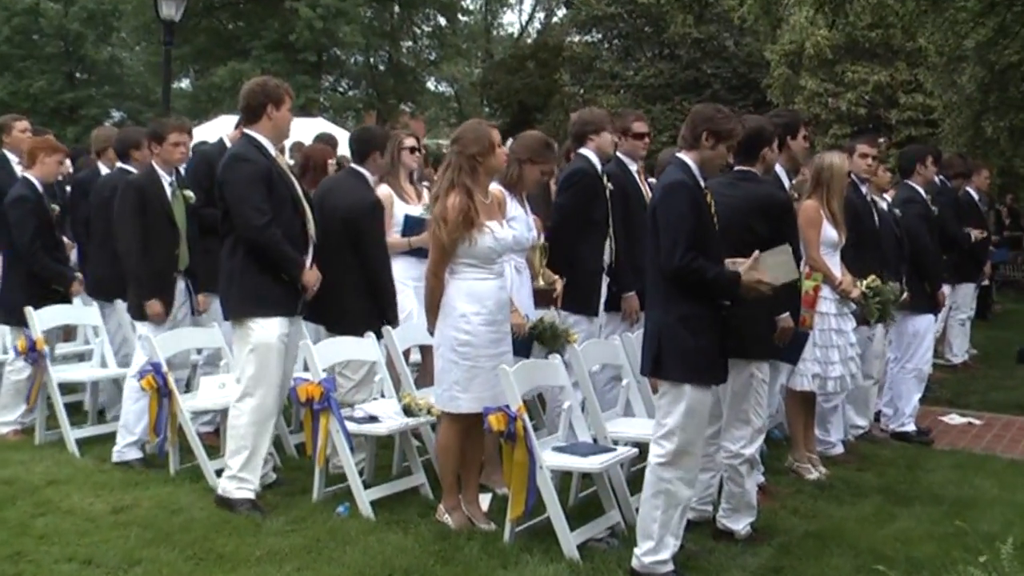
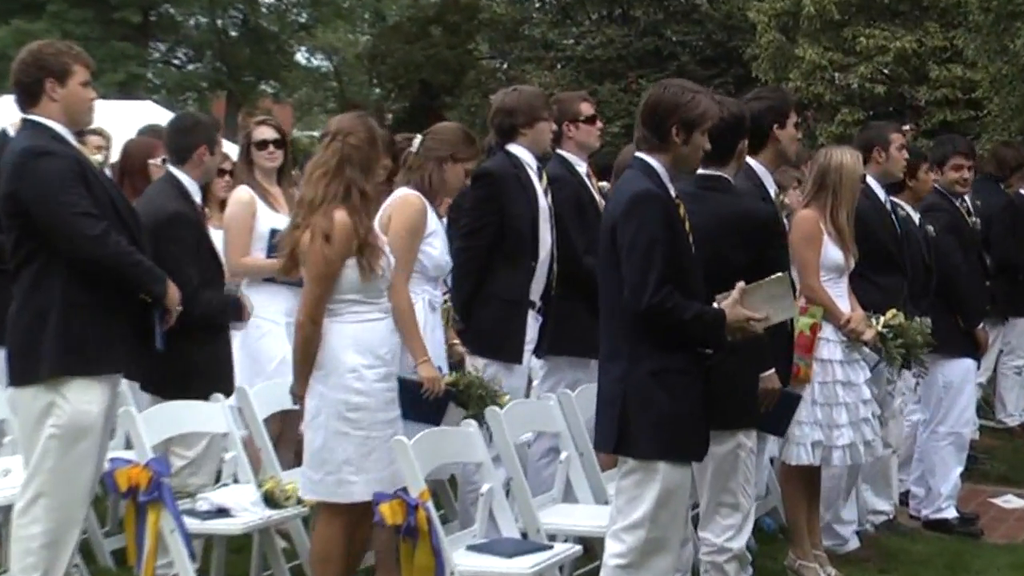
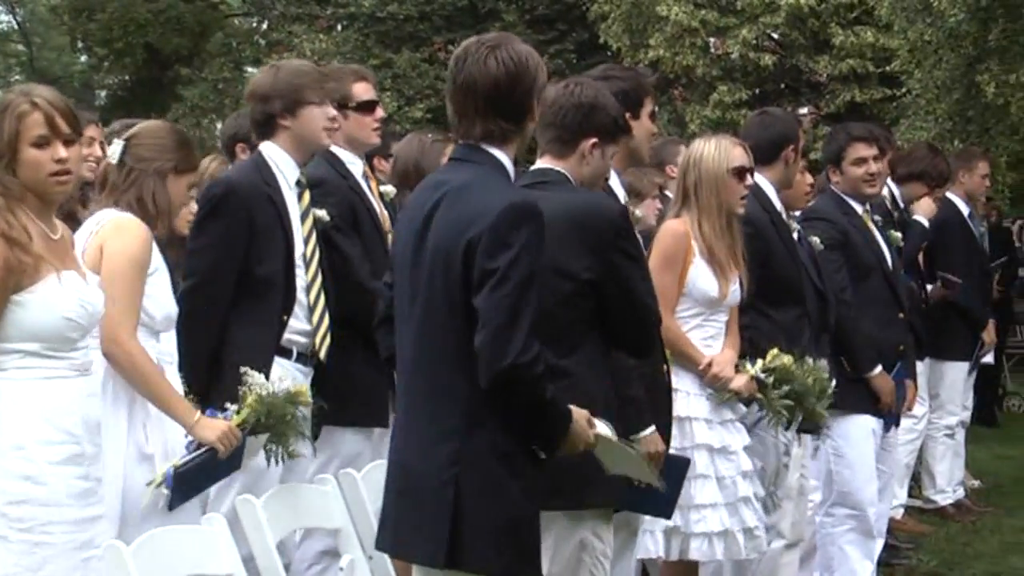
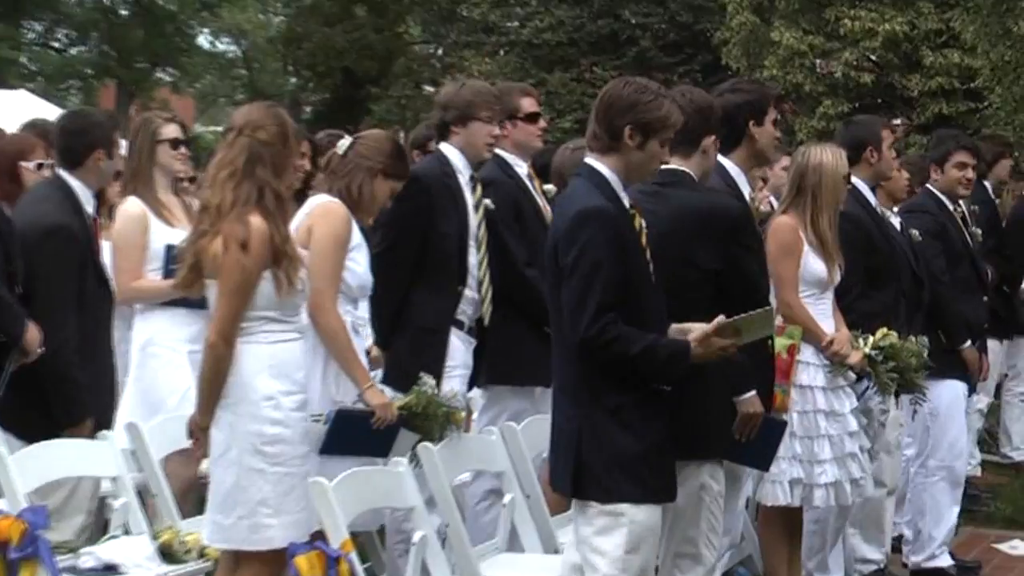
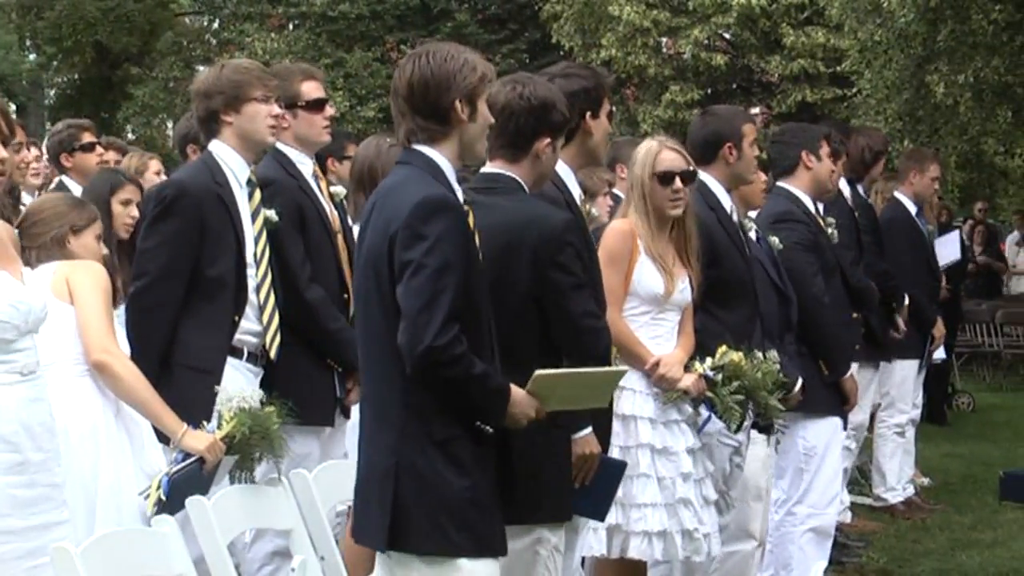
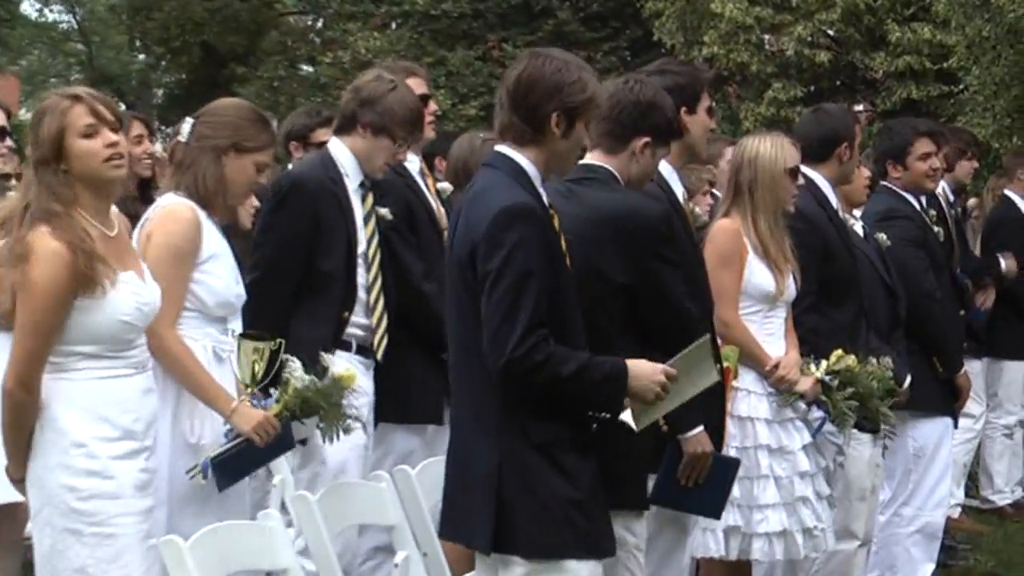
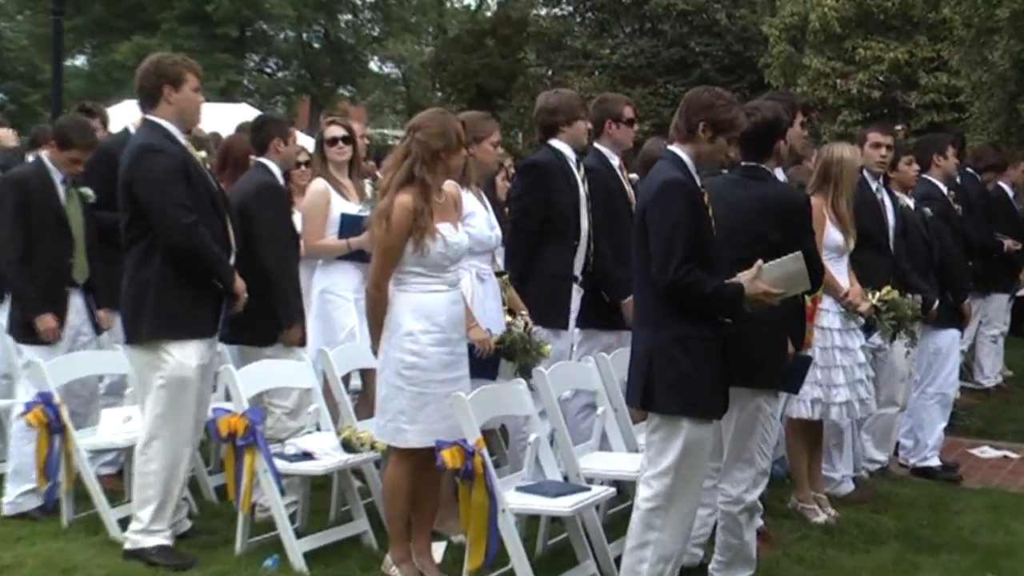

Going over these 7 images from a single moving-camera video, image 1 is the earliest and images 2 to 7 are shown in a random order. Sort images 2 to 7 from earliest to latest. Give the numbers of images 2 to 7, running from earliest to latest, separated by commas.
7, 2, 4, 6, 3, 5
